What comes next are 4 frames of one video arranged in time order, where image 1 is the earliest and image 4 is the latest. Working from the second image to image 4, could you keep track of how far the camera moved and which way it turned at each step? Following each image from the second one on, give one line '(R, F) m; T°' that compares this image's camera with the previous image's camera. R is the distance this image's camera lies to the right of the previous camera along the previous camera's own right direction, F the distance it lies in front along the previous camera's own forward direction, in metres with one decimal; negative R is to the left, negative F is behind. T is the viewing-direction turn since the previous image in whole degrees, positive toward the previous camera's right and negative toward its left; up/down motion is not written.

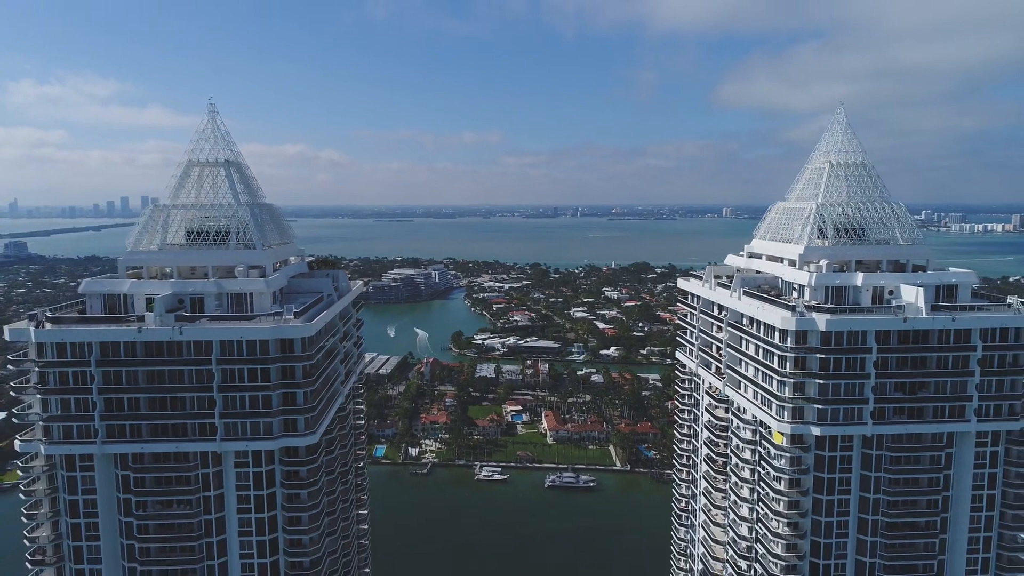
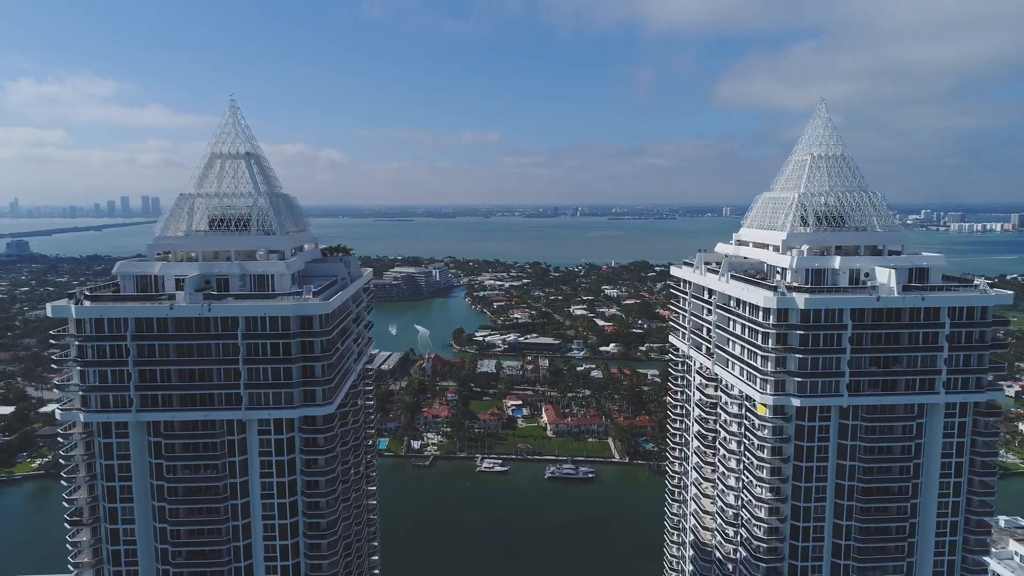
(-0.1, -1.9) m; 0°
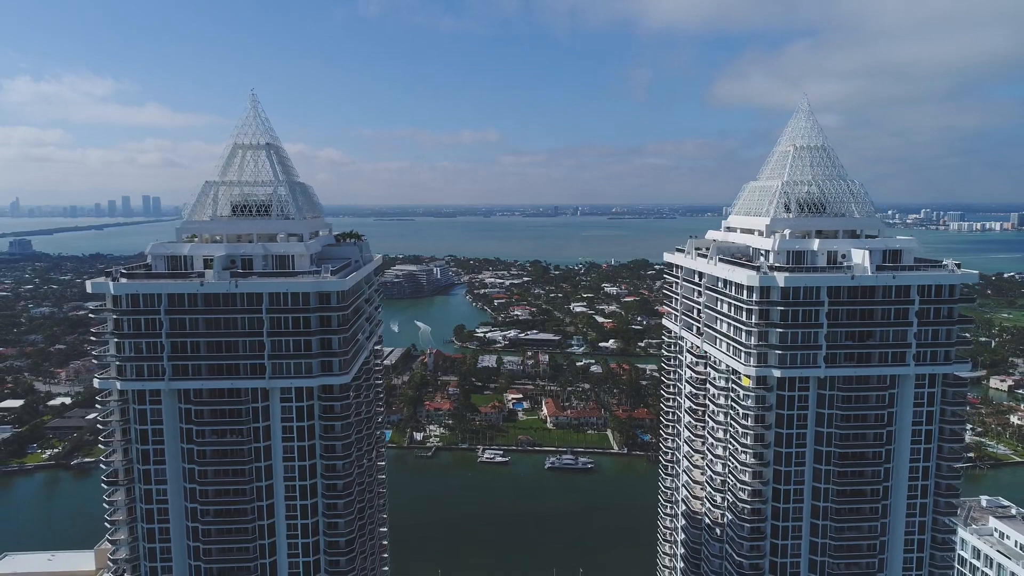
(-0.1, -2.1) m; 0°
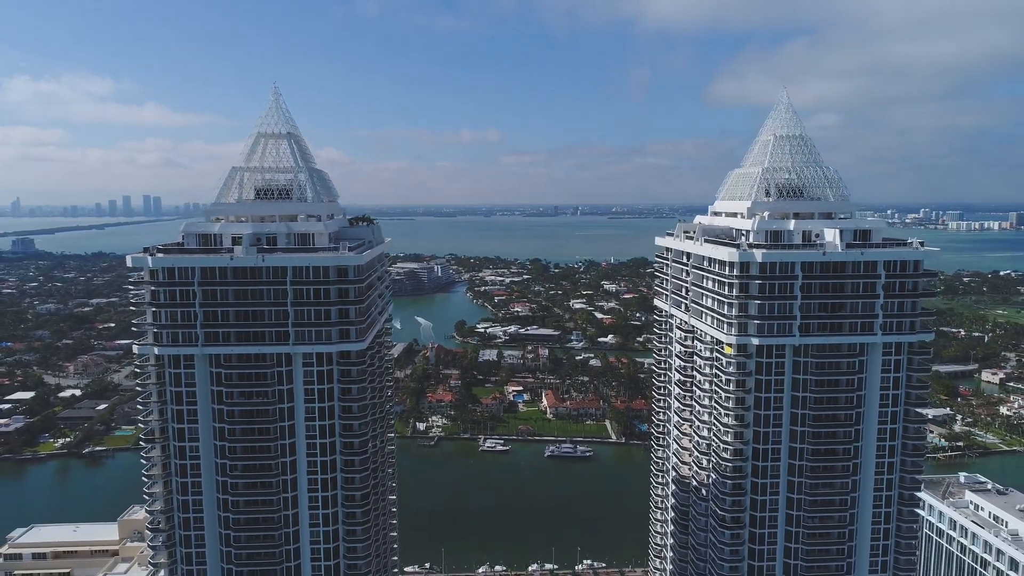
(-0.1, -2.6) m; 0°
